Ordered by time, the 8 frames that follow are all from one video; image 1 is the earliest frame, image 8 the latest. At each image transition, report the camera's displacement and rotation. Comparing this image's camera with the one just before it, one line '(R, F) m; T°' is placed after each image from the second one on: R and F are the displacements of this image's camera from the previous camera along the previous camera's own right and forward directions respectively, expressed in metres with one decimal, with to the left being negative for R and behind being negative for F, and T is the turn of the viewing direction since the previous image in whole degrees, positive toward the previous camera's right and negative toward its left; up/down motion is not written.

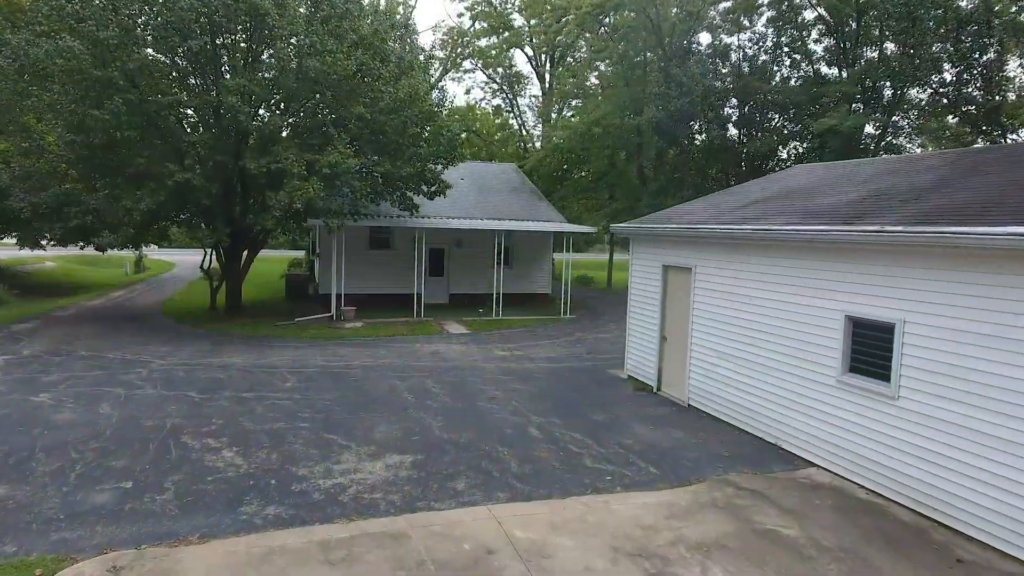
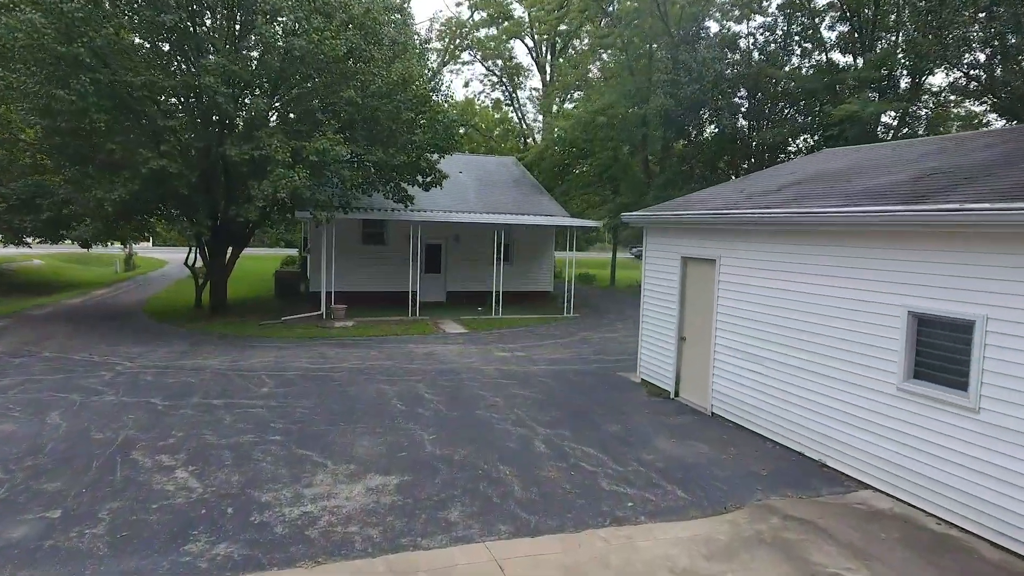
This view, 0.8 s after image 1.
(0.0, +1.0) m; 0°
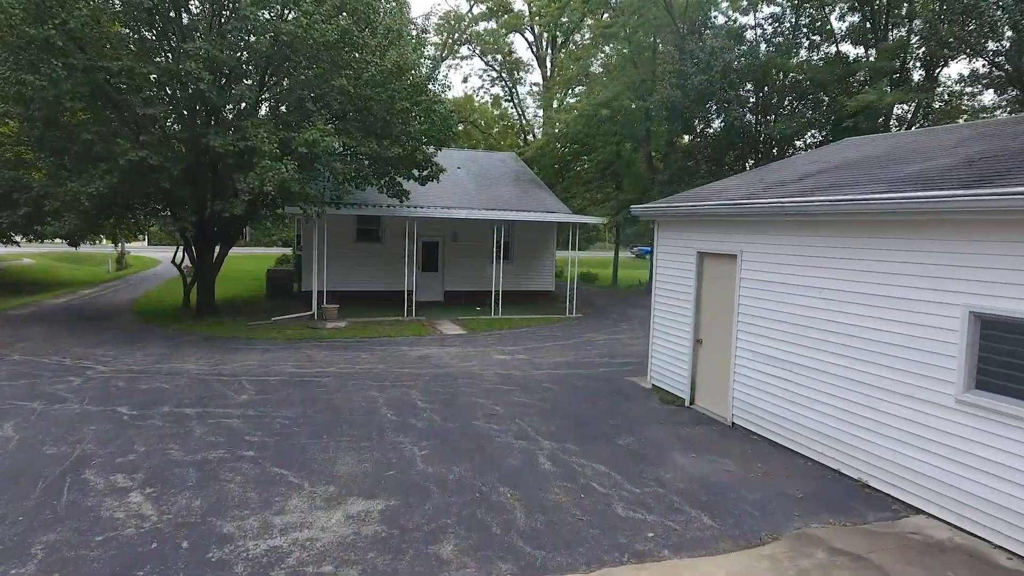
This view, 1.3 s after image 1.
(0.0, +0.7) m; 0°
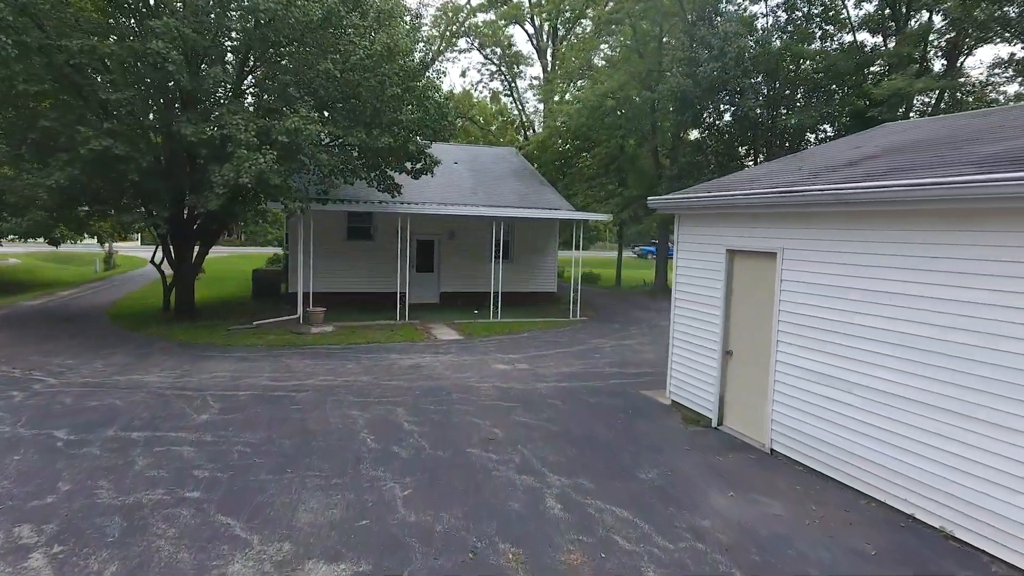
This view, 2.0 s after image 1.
(0.0, +1.0) m; 0°
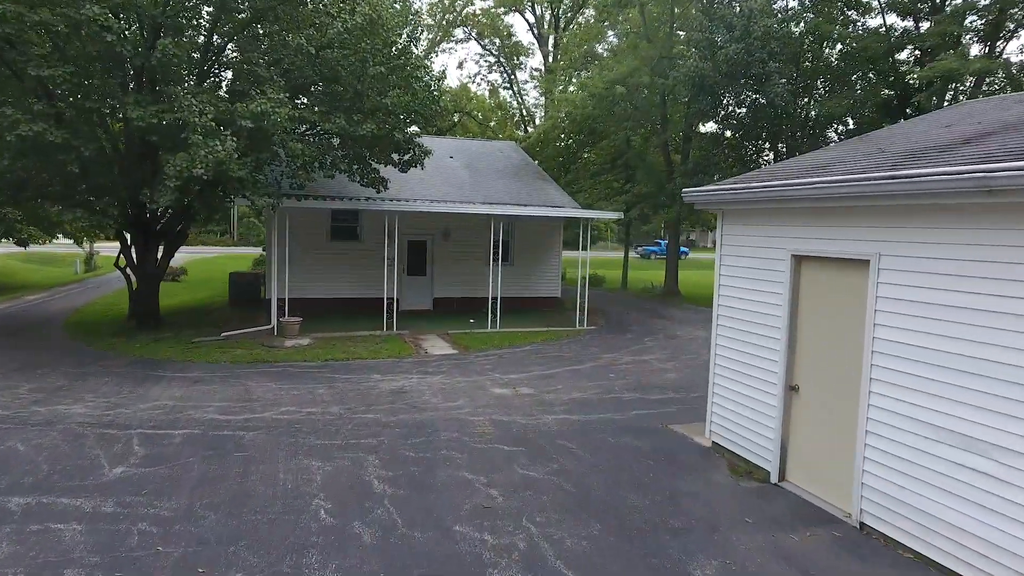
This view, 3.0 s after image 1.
(0.0, +1.5) m; 0°
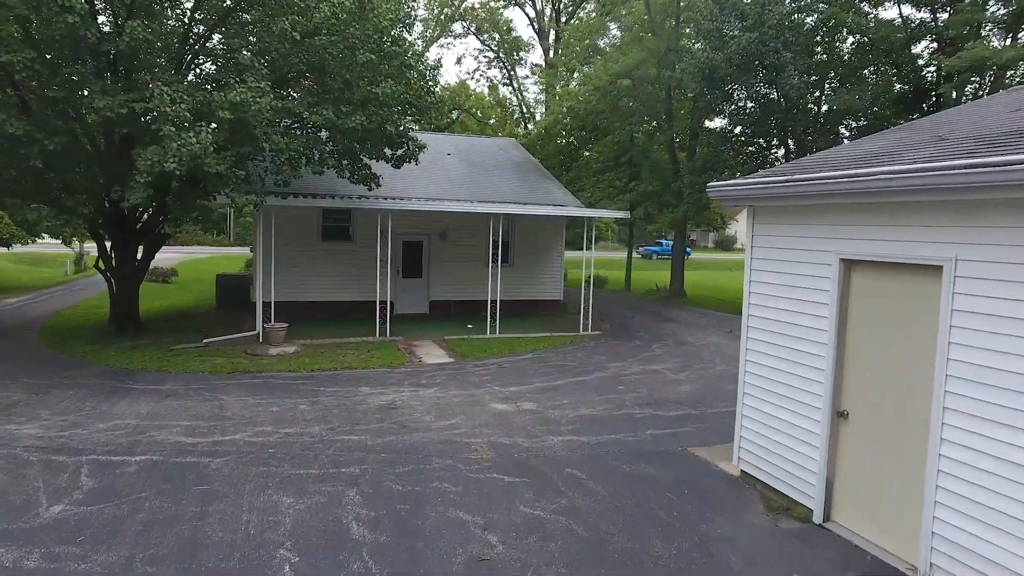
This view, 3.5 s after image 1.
(0.0, +0.7) m; 0°
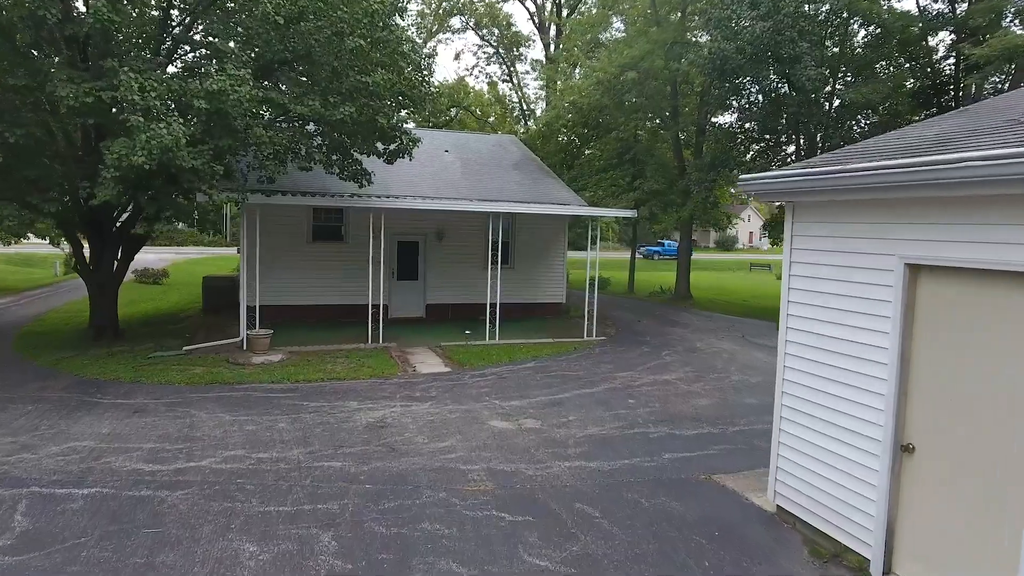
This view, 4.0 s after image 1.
(0.0, +0.7) m; 0°
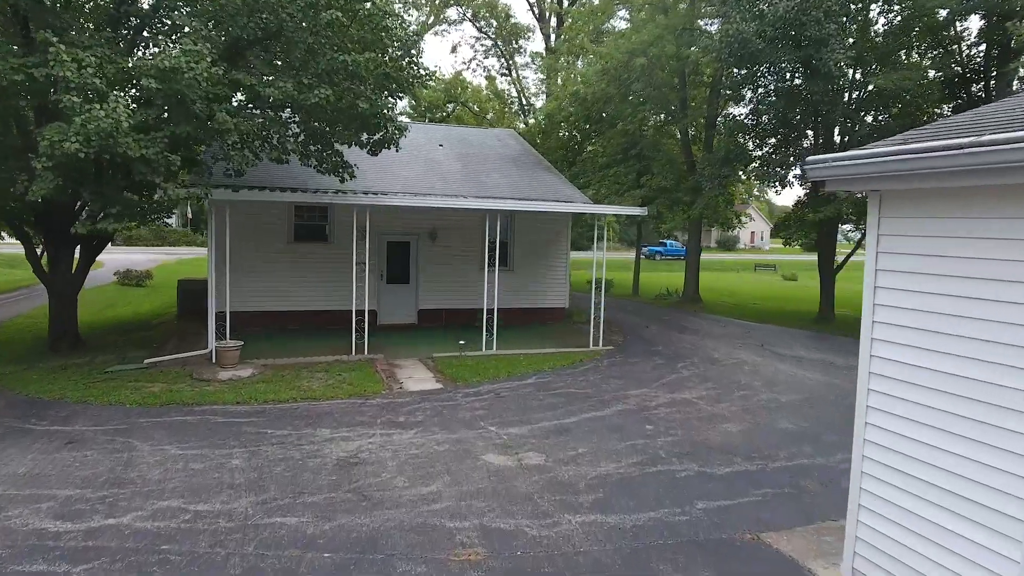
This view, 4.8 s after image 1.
(0.0, +1.1) m; 0°
